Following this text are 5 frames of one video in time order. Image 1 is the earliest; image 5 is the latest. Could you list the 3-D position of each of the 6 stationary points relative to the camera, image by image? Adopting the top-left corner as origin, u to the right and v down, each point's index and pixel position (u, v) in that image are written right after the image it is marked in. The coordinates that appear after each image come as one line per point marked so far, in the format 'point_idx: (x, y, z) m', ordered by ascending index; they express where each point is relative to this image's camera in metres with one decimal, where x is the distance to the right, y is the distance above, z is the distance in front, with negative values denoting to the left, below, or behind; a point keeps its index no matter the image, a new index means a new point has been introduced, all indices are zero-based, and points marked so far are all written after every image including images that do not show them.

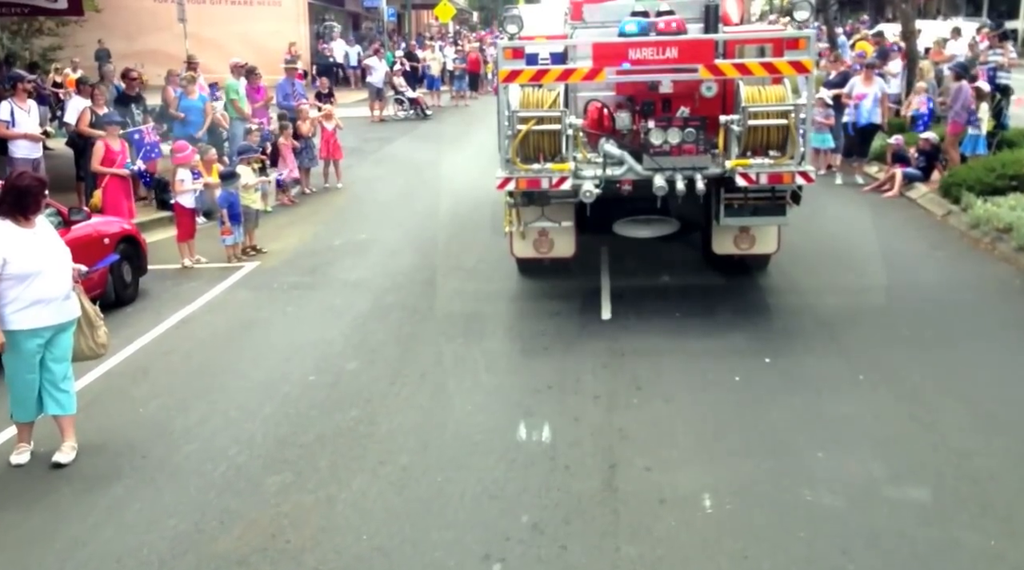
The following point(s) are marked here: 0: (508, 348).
0: (0.0, -0.5, +7.4) m
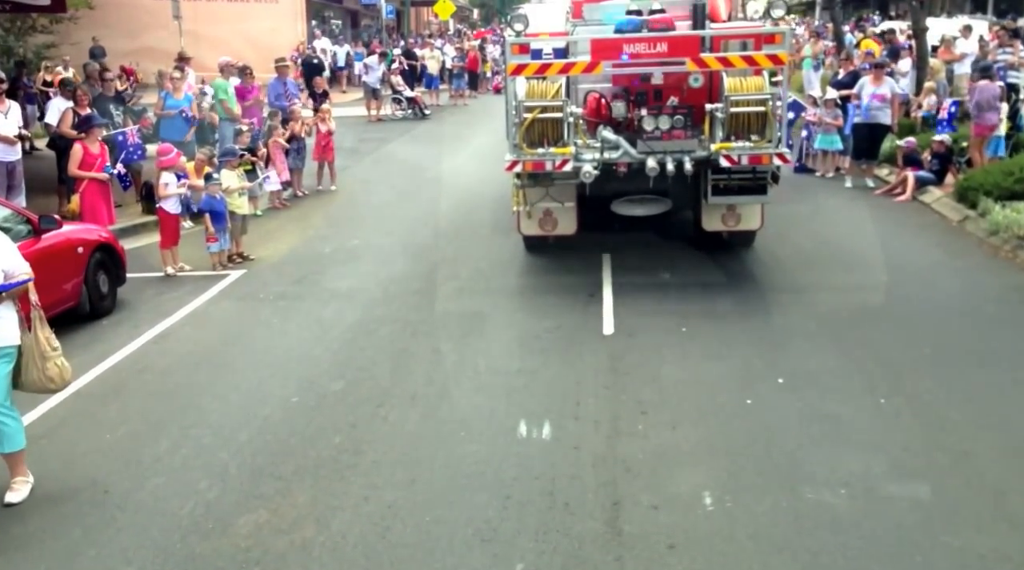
0: (-0.1, -0.6, +7.0) m
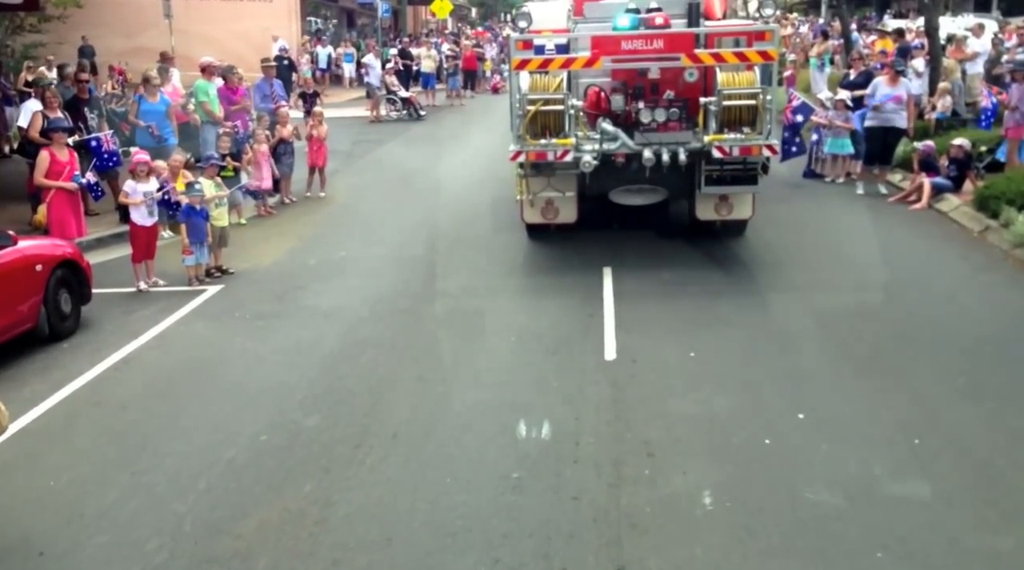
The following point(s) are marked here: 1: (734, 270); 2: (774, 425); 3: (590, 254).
0: (-0.1, -0.7, +6.4) m
1: (+2.3, +0.2, +9.8) m
2: (+1.6, -0.8, +5.7) m
3: (+0.8, +0.4, +10.6) m
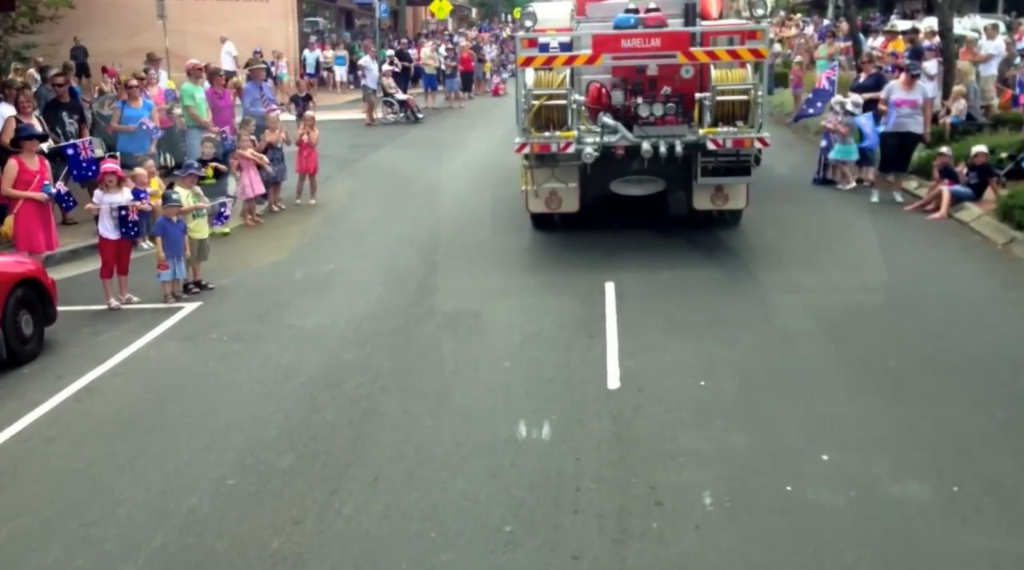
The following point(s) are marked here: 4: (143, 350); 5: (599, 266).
0: (-0.1, -0.9, +5.8) m
1: (+2.2, 0.0, +9.2) m
2: (+1.5, -1.0, +5.2) m
3: (+0.8, +0.2, +10.0) m
4: (-2.8, -0.5, +7.3) m
5: (+0.9, +0.2, +10.2) m
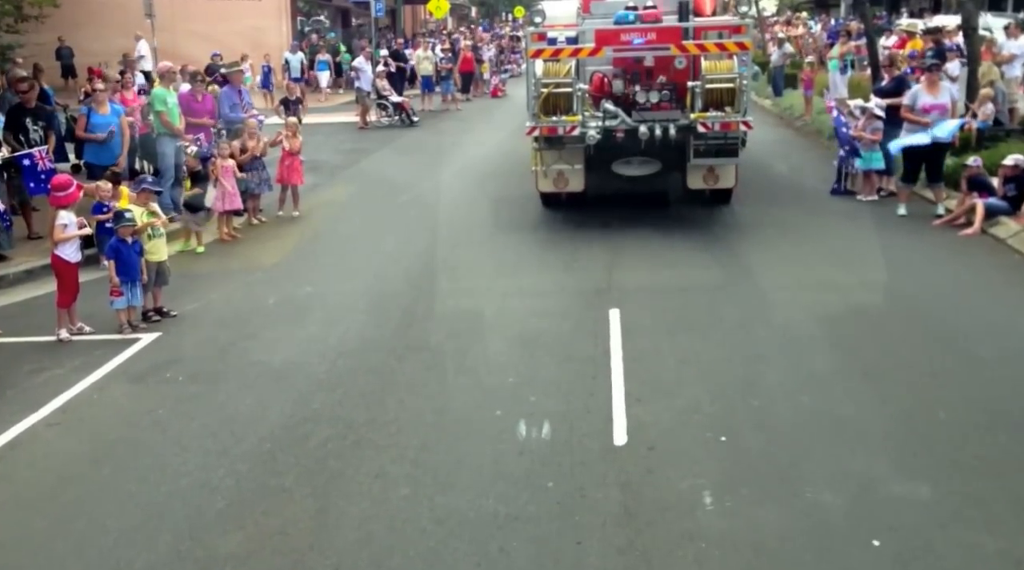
0: (-0.2, -1.1, +5.0) m
1: (+2.2, -0.2, +8.4) m
2: (+1.5, -1.2, +4.3) m
3: (+0.8, 0.0, +9.2) m
4: (-2.9, -0.7, +6.5) m
5: (+0.9, 0.0, +9.3) m
